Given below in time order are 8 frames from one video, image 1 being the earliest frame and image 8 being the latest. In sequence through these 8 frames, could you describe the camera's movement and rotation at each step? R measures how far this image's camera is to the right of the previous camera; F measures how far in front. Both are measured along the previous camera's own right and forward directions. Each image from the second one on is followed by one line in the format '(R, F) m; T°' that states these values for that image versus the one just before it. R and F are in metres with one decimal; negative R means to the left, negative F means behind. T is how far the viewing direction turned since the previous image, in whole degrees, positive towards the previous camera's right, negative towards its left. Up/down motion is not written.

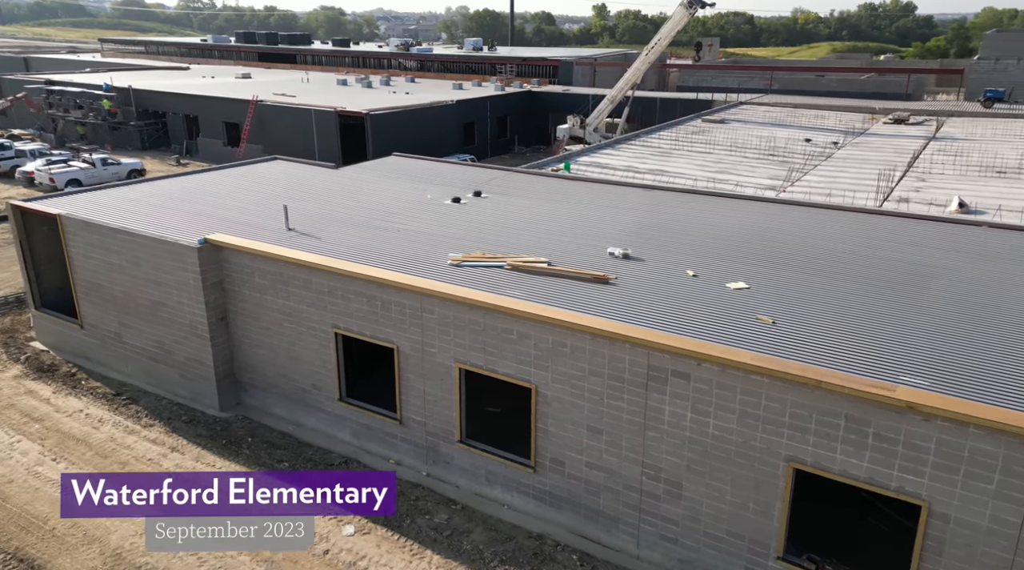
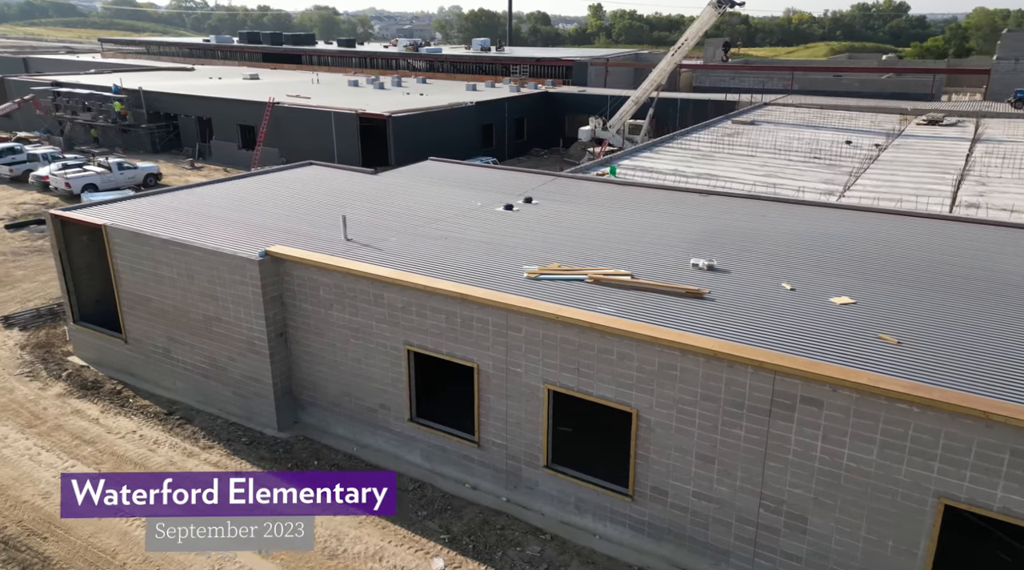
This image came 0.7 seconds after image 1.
(-1.5, +0.7) m; 0°
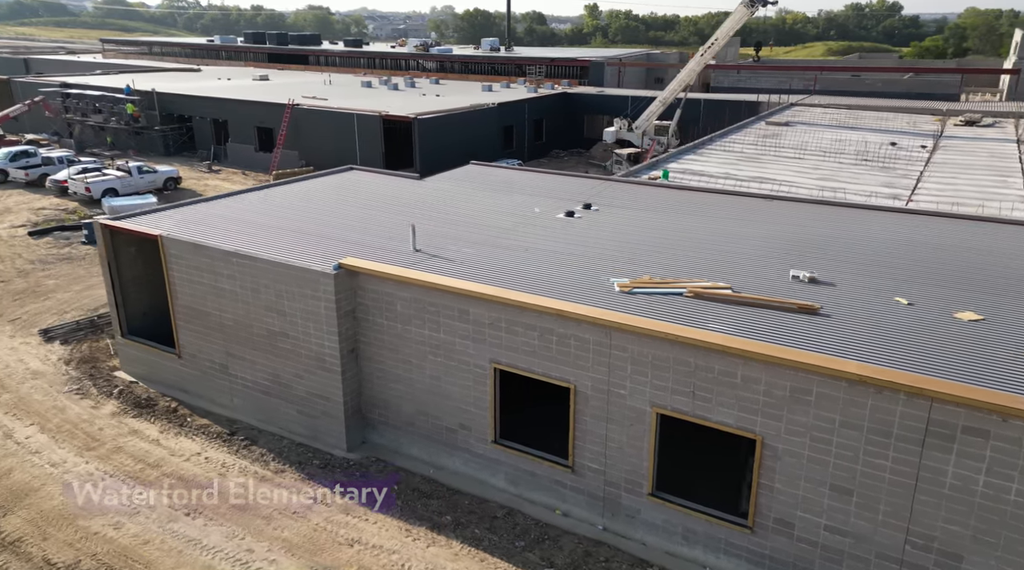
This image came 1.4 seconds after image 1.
(-1.6, +0.7) m; 0°
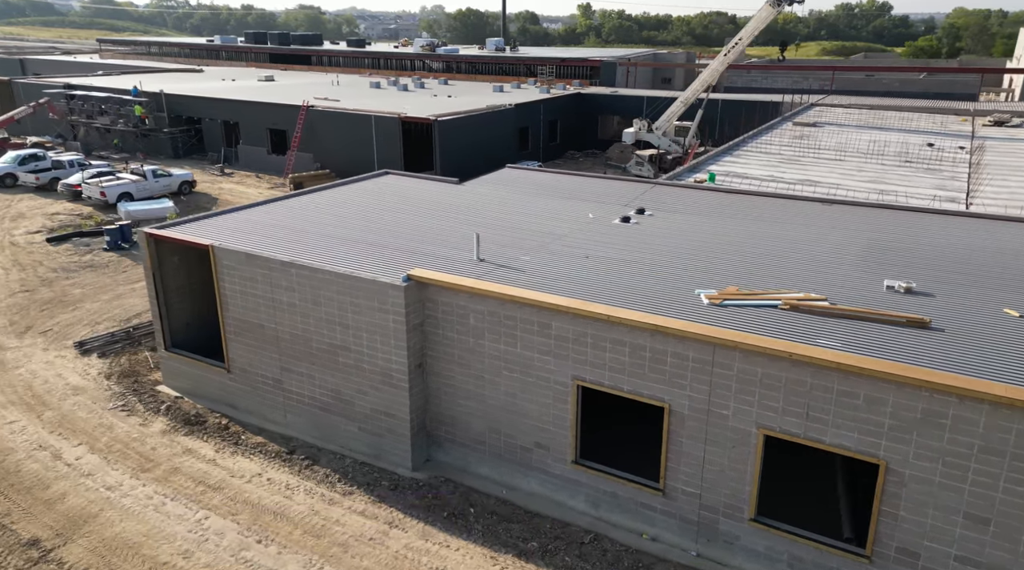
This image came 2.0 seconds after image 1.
(-1.4, +0.6) m; +1°
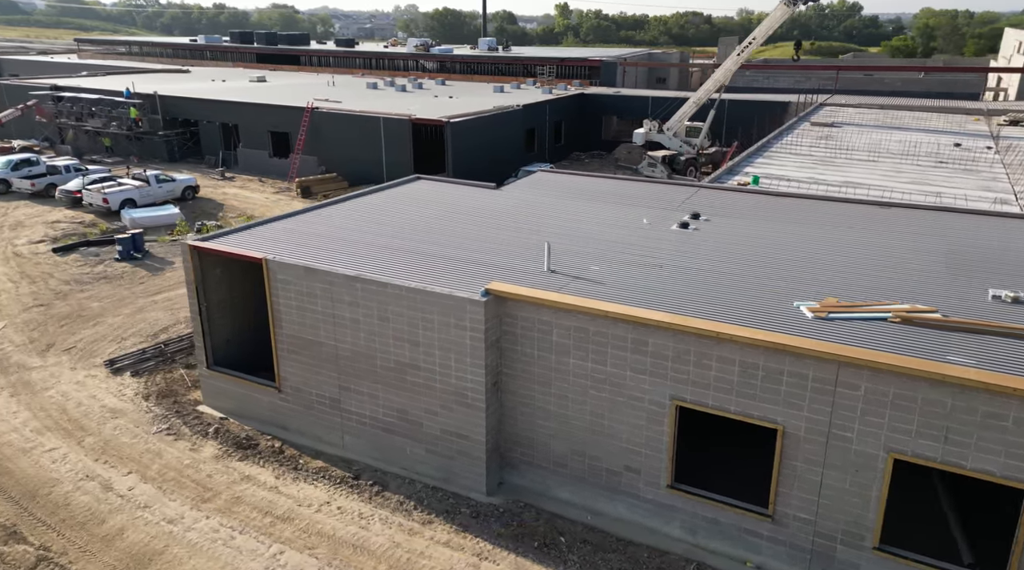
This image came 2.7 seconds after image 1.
(-1.7, +0.7) m; +2°
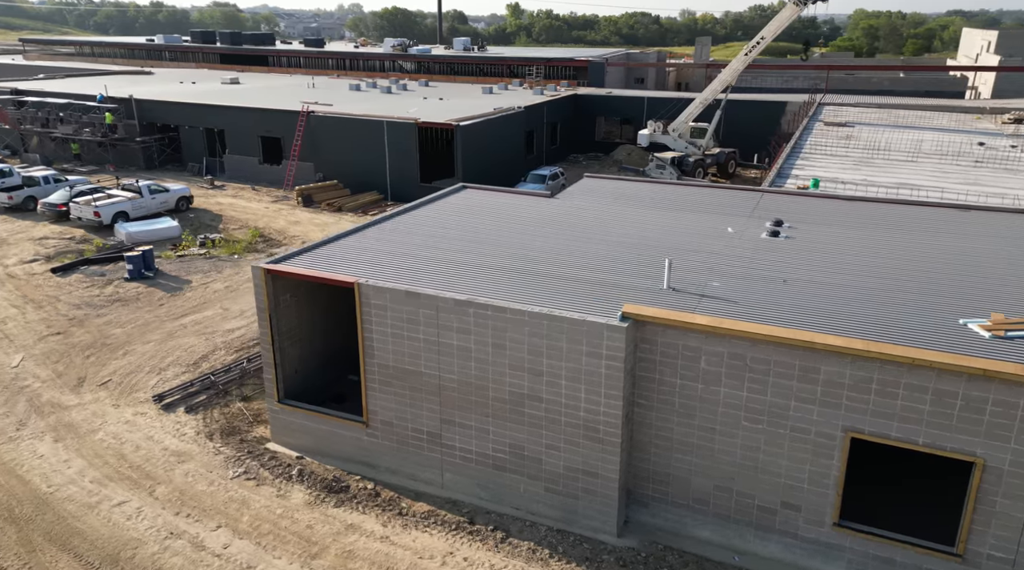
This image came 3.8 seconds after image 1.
(-2.7, +1.2) m; +3°
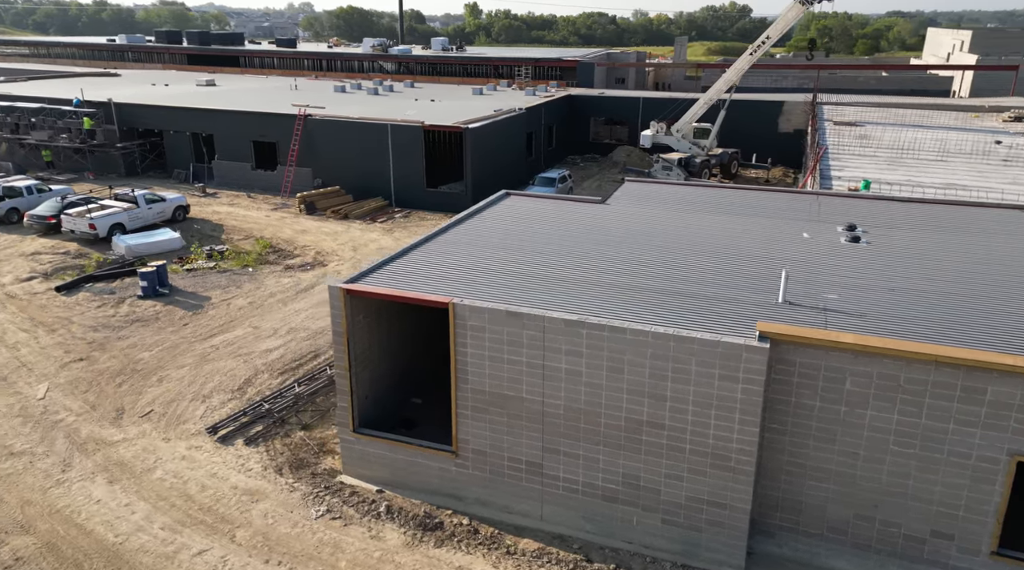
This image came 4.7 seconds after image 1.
(-2.2, +1.0) m; +3°
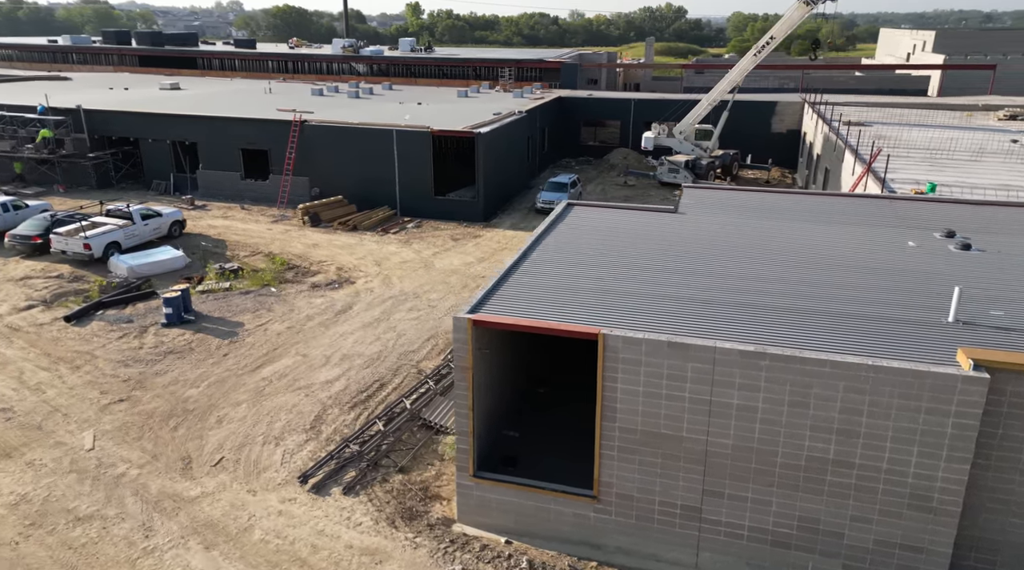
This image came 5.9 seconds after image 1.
(-2.9, +1.3) m; +4°
